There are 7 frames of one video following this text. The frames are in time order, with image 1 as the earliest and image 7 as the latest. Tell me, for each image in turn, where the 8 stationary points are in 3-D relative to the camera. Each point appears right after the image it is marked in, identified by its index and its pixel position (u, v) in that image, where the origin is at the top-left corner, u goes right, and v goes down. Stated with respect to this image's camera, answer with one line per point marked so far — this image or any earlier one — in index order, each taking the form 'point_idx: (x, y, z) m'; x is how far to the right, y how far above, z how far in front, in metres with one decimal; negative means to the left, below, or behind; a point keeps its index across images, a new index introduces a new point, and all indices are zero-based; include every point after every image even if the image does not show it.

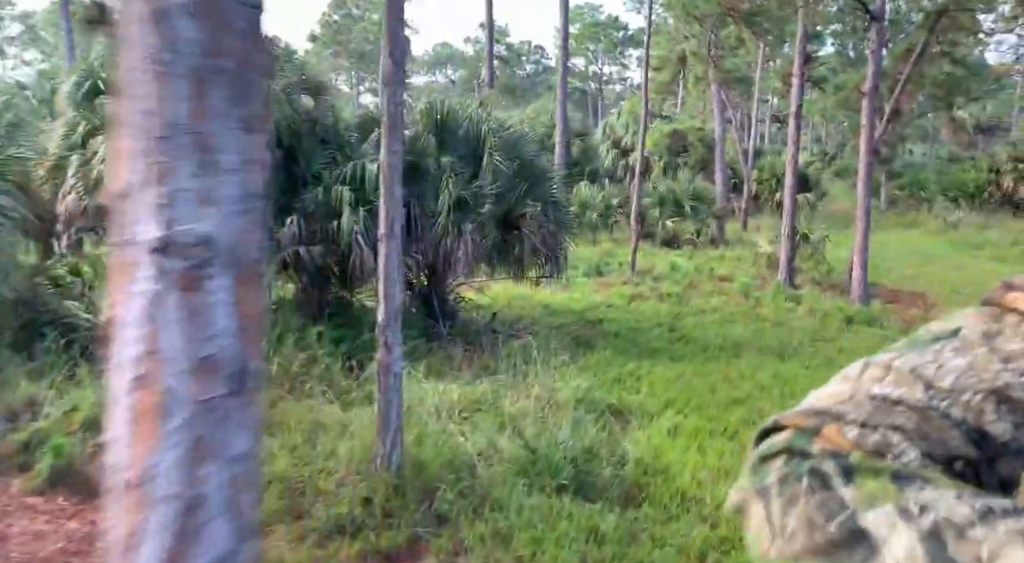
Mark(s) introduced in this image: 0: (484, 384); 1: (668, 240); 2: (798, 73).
0: (-0.2, -0.8, +6.4) m
1: (+3.4, +0.8, +18.3) m
2: (+4.3, +3.2, +13.0) m
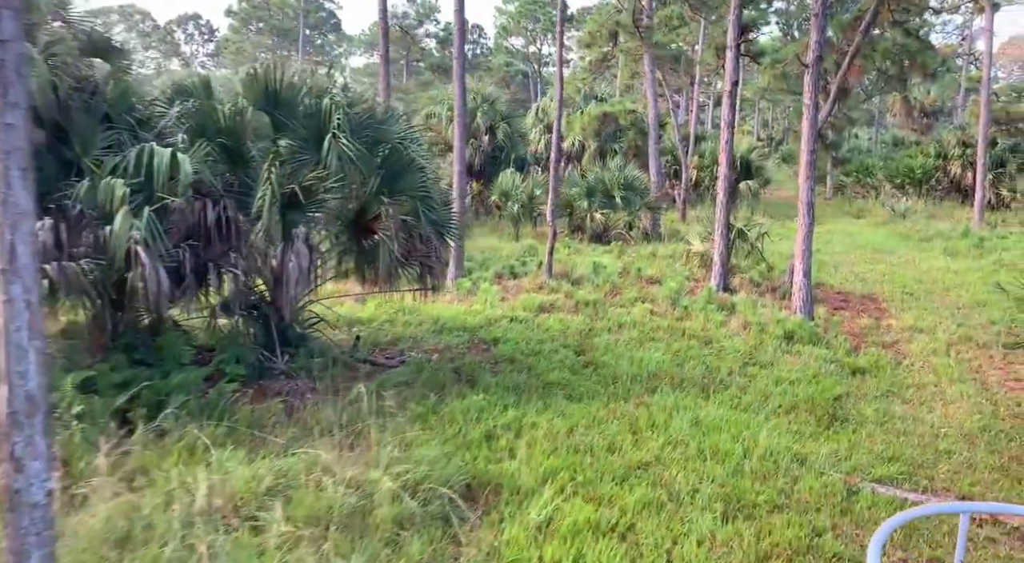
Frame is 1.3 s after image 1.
0: (-1.2, -0.9, +4.6) m
1: (+1.7, +0.9, +16.7) m
2: (+2.9, +3.1, +11.4) m
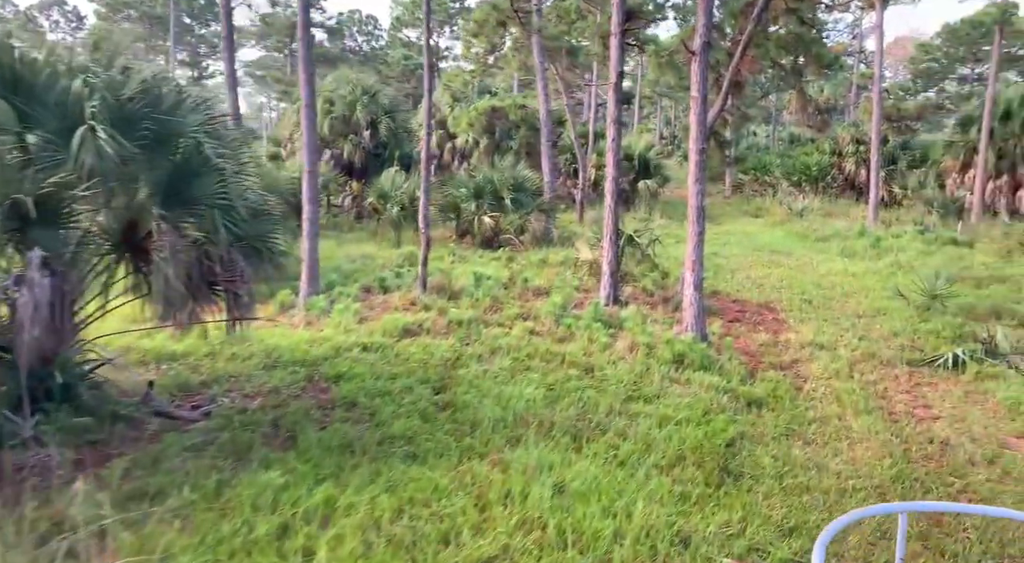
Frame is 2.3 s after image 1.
0: (-2.0, -1.2, +3.1) m
1: (-0.4, +0.7, +15.5) m
2: (+1.3, +3.0, +10.3) m
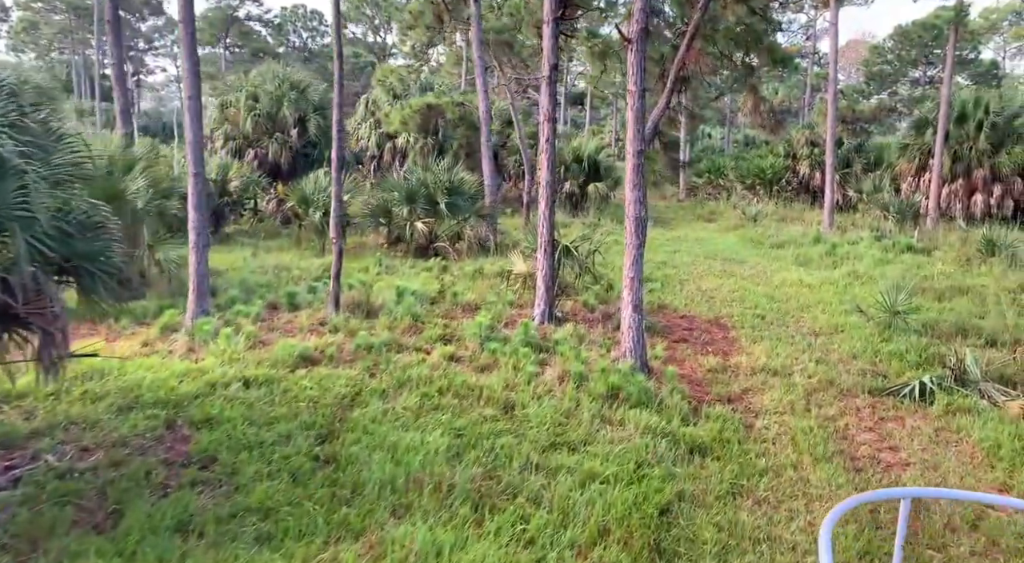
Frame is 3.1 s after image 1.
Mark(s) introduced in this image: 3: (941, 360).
0: (-2.5, -1.3, +2.0) m
1: (-1.5, +0.6, +14.3) m
2: (+0.4, +2.8, +9.3) m
3: (+4.2, -0.8, +8.5) m
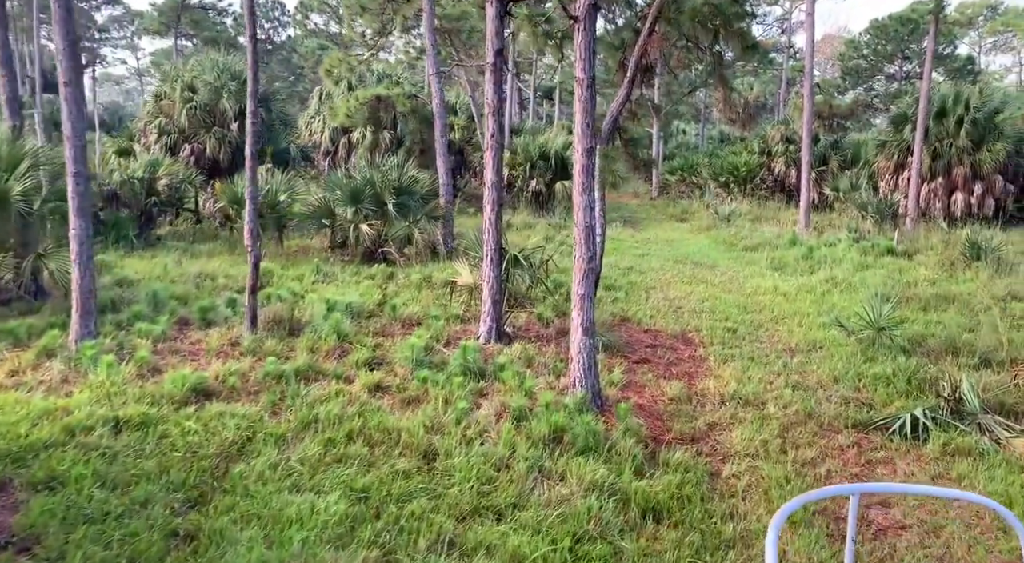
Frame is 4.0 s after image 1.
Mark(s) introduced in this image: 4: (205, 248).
0: (-2.9, -1.5, +0.8) m
1: (-2.2, +0.5, +13.2) m
2: (-0.1, +2.7, +8.2) m
3: (+3.7, -0.9, +7.5) m
4: (-4.7, +0.5, +13.1) m
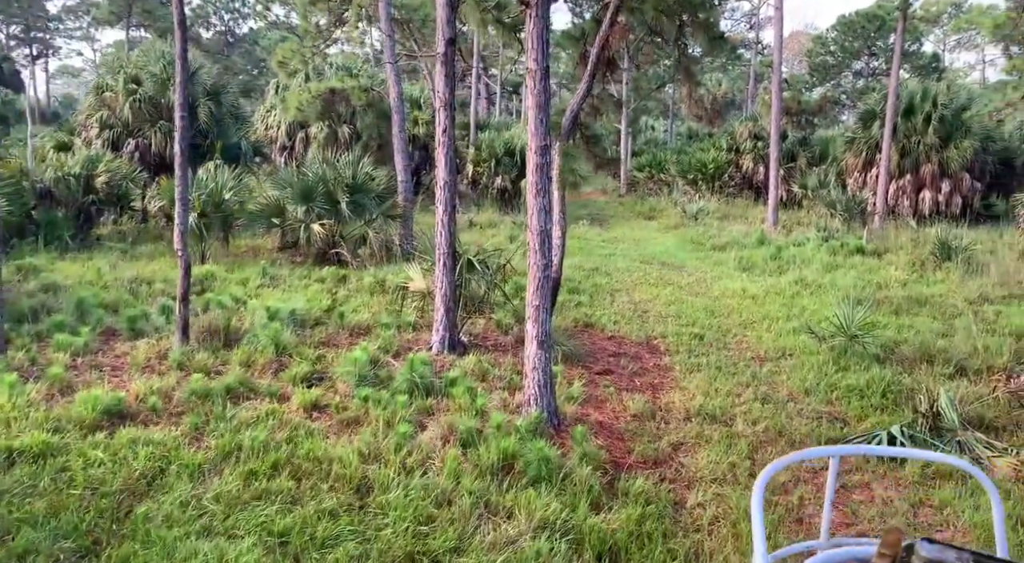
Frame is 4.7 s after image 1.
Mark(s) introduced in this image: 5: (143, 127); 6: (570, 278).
0: (-3.1, -1.6, +0.2) m
1: (-2.8, +0.4, +12.6) m
2: (-0.6, +2.6, +7.6) m
3: (+3.3, -1.0, +7.1) m
4: (-5.3, +0.5, +12.4) m
5: (-6.4, +2.7, +14.9) m
6: (+0.8, +0.1, +12.3) m
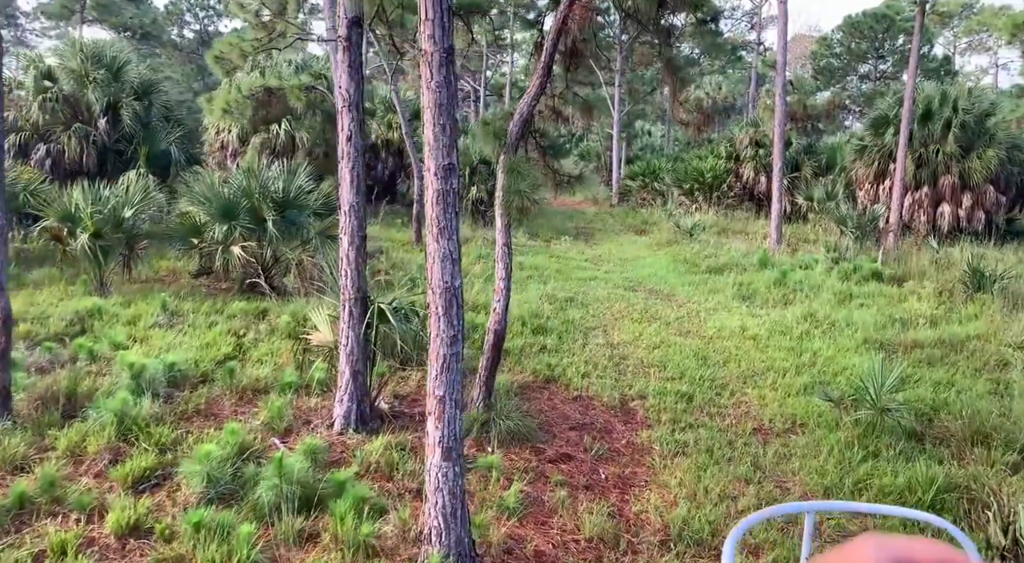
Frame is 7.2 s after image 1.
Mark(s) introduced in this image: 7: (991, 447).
0: (-3.6, -2.0, -1.7) m
1: (-3.3, 0.0, +10.7) m
2: (-1.1, +2.2, +5.7) m
3: (+2.7, -1.4, +5.2) m
4: (-5.8, +0.1, +10.5) m
5: (-6.9, +2.3, +13.0) m
6: (+0.3, -0.4, +10.4) m
7: (+3.6, -1.2, +6.4) m
